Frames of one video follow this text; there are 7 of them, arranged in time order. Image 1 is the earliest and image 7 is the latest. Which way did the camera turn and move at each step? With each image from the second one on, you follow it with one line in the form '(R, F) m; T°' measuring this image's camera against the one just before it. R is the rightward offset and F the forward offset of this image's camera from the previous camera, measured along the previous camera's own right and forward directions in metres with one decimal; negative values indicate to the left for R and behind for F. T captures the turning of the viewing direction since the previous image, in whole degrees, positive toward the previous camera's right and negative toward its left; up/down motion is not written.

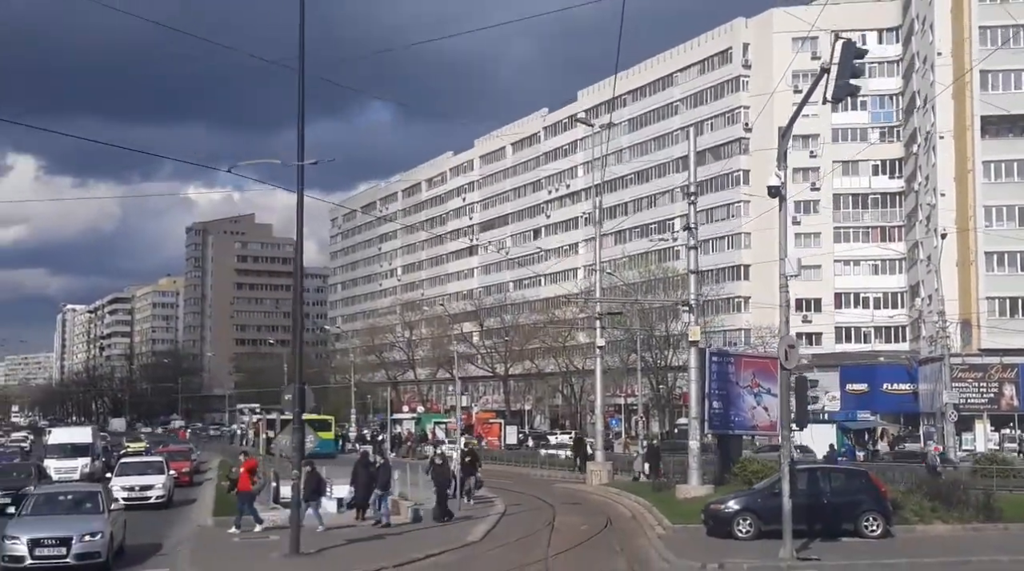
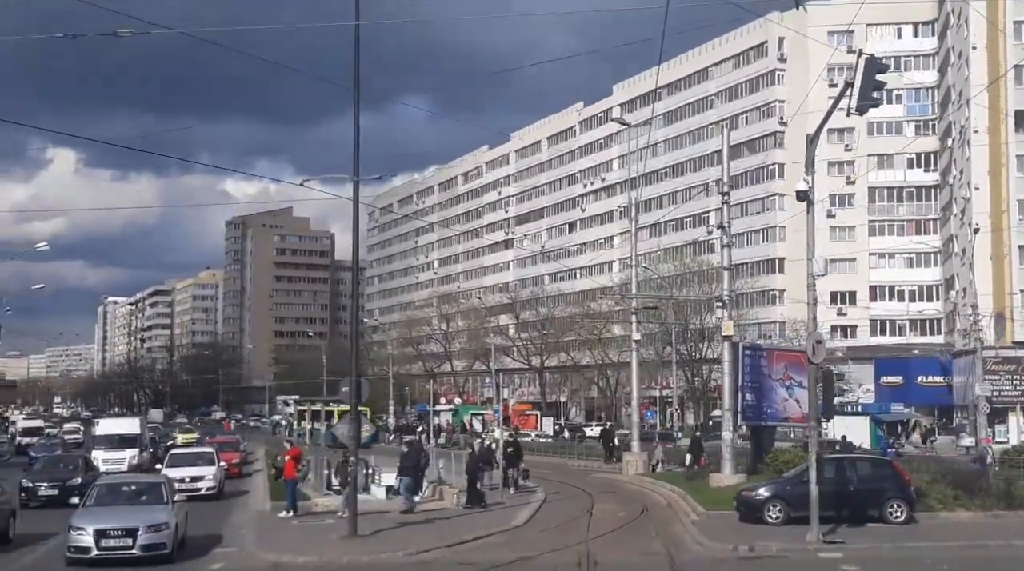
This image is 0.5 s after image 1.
(-0.1, -1.1) m; -2°
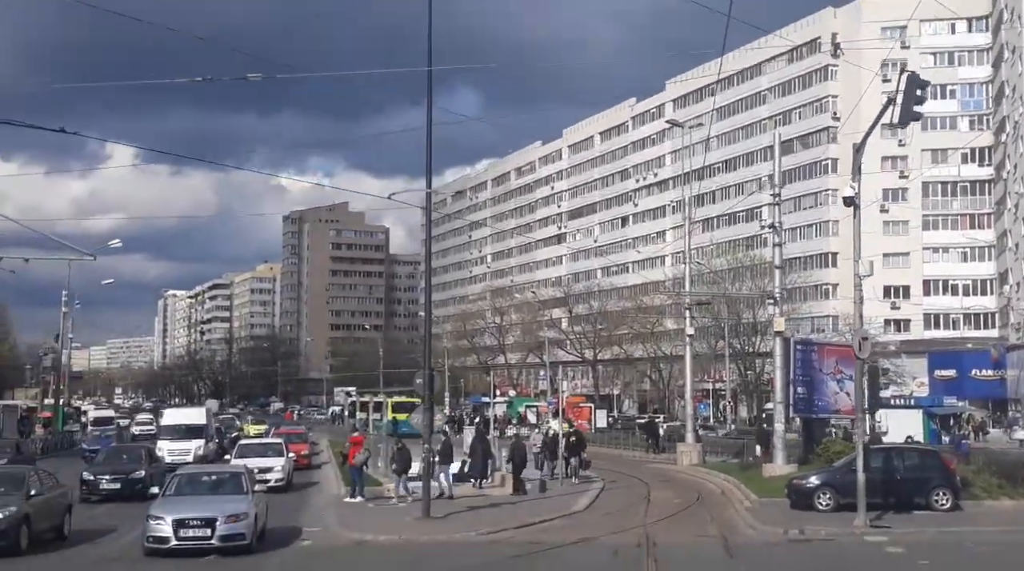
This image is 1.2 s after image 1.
(-0.2, -1.2) m; -3°
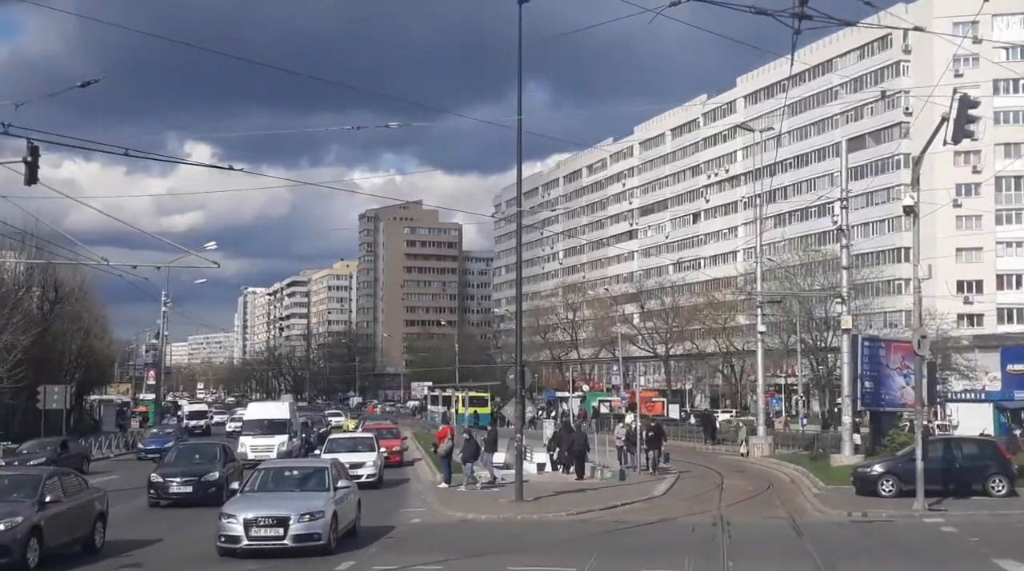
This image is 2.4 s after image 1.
(-0.3, -1.9) m; -4°
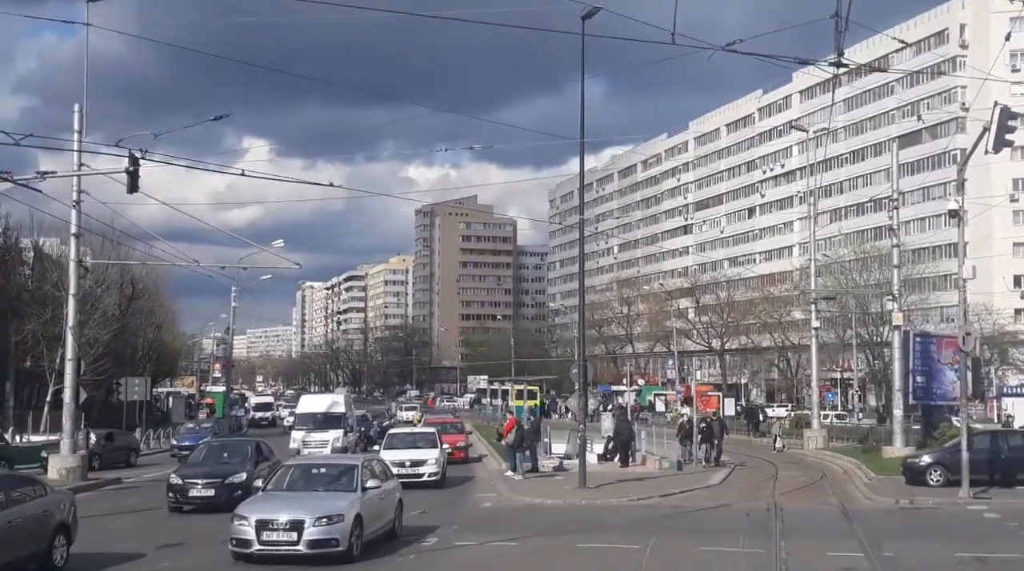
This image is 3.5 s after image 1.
(-0.2, -1.4) m; -3°
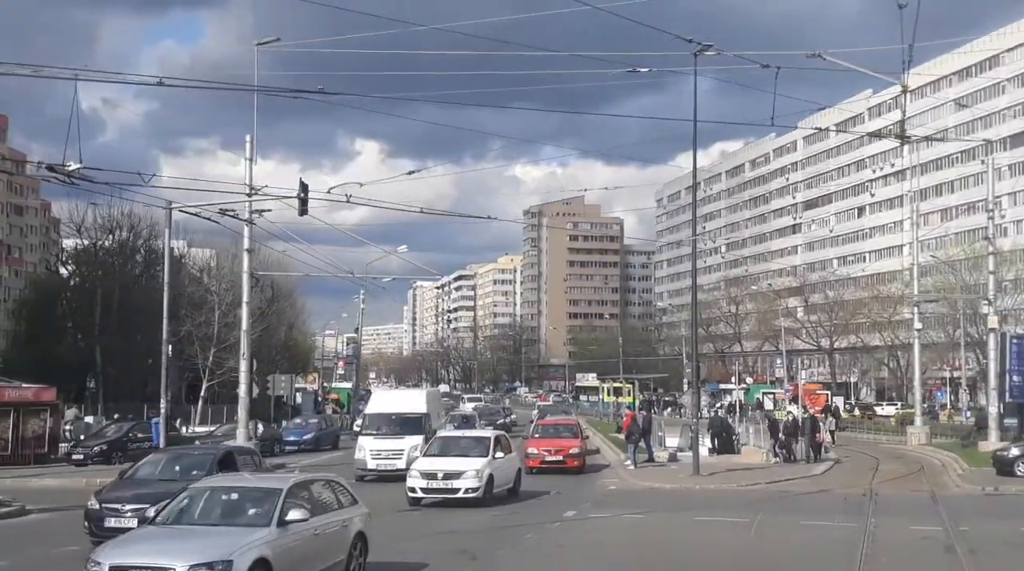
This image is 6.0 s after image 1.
(-0.3, -3.0) m; -5°
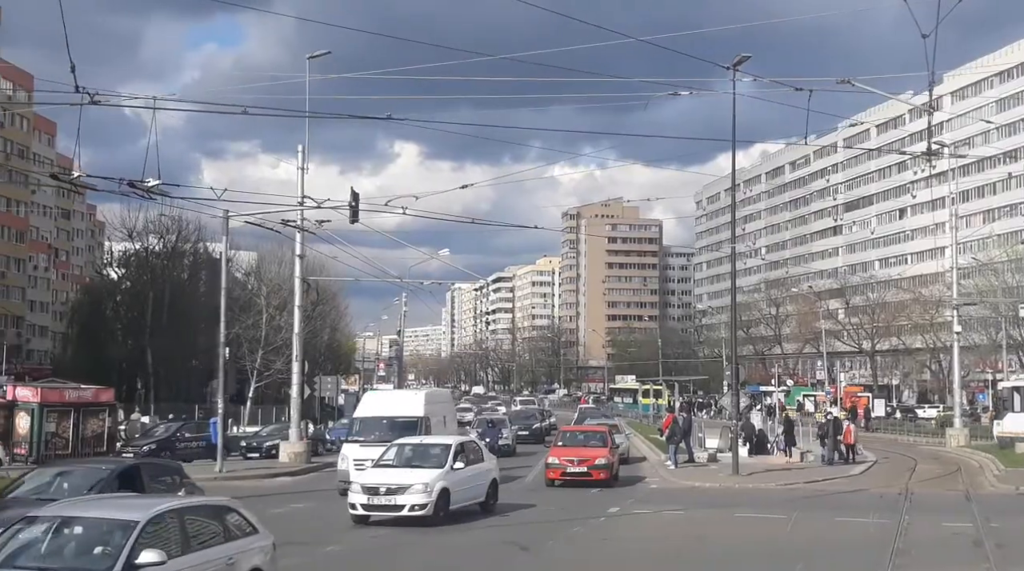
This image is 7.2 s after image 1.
(-0.1, -0.8) m; -2°
